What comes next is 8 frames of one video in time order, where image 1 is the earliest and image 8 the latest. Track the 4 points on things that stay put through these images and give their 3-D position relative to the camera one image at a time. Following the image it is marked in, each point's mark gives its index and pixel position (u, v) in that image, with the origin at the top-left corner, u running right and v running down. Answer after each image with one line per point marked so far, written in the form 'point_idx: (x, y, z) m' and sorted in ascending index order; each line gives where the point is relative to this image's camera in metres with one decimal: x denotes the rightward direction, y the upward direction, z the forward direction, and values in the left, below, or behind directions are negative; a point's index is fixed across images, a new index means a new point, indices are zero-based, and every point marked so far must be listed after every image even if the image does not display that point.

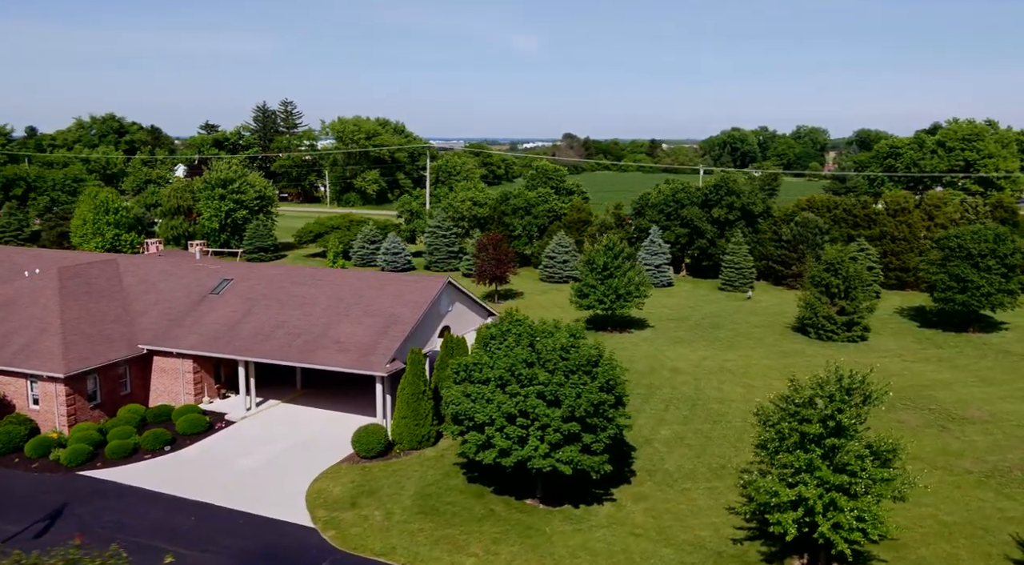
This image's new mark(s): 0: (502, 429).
0: (-0.2, -3.4, +18.9) m
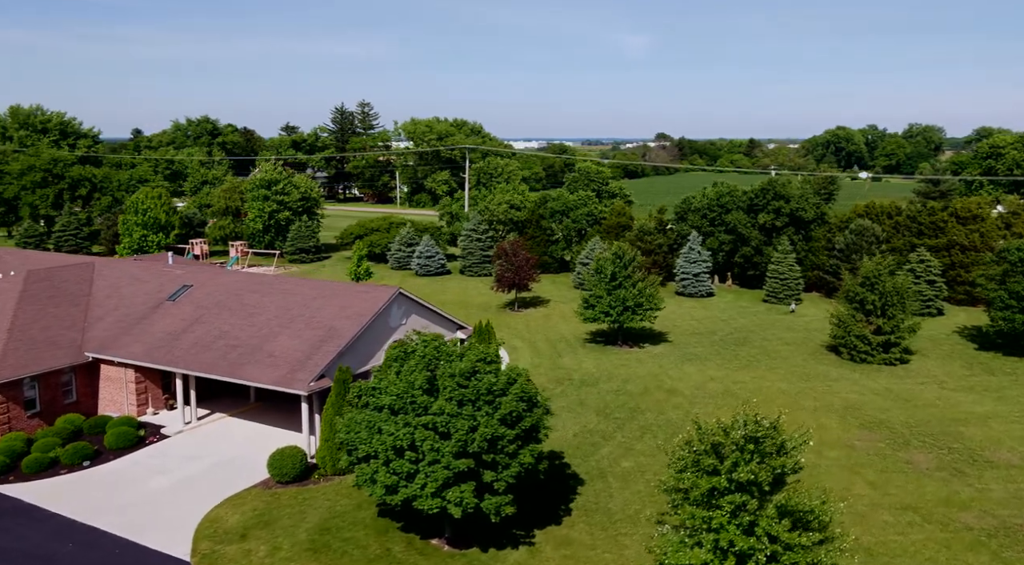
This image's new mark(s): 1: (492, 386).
0: (-2.6, -3.8, +17.2) m
1: (-0.5, -2.2, +17.7) m
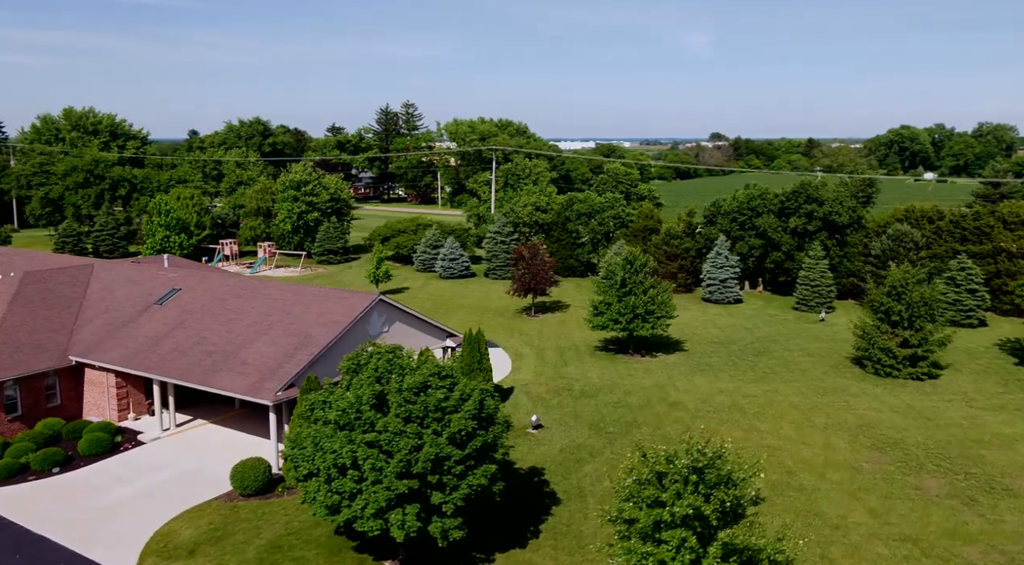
0: (-3.6, -4.0, +16.4) m
1: (-1.5, -2.5, +16.8) m
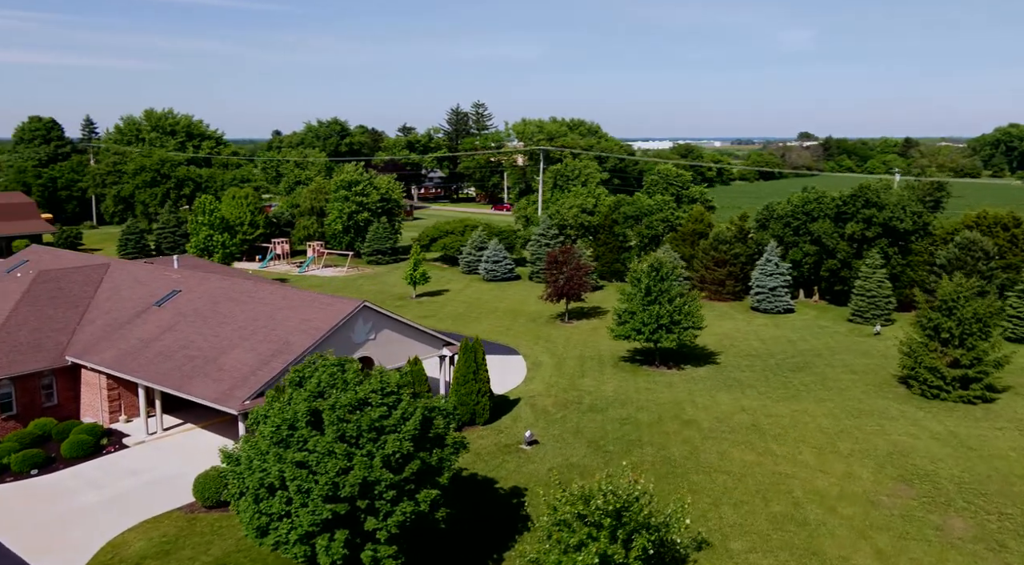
0: (-4.8, -4.2, +15.6) m
1: (-2.6, -2.7, +15.8) m
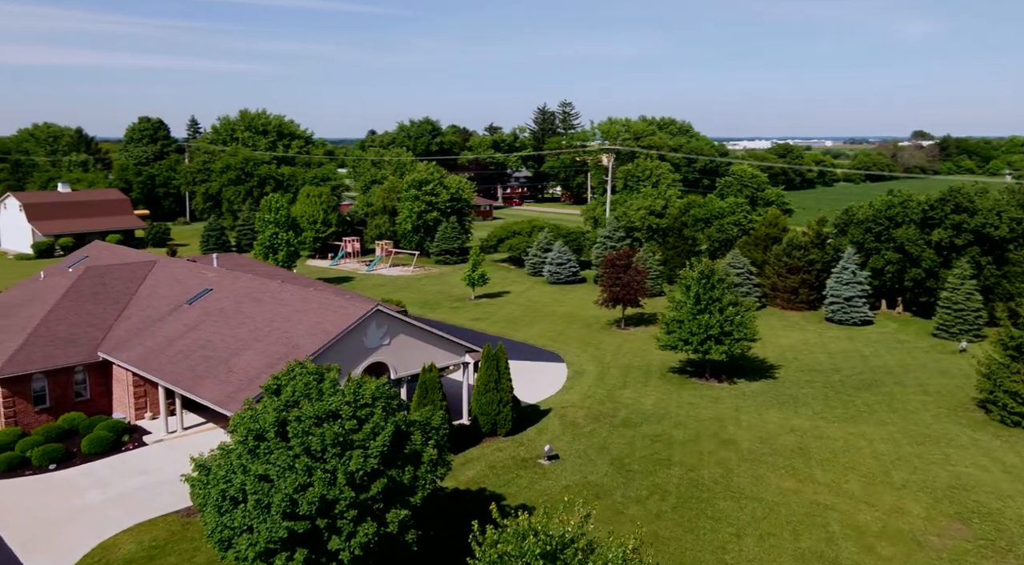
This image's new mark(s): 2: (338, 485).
0: (-5.4, -4.3, +15.1) m
1: (-3.1, -2.8, +15.0) m
2: (-3.1, -3.6, +14.5) m
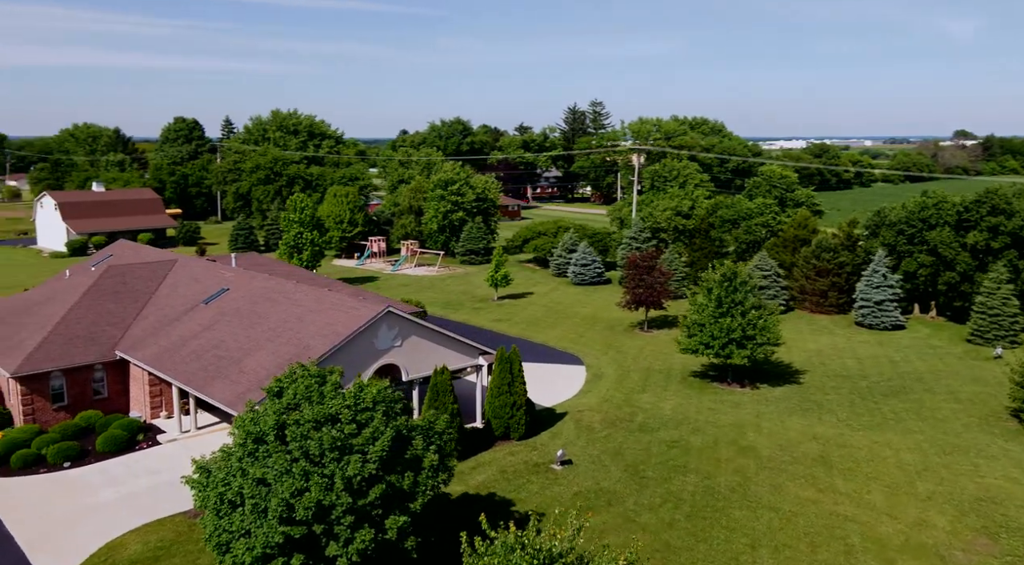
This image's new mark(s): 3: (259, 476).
0: (-5.3, -4.3, +15.0) m
1: (-3.1, -2.9, +14.8) m
2: (-3.1, -3.6, +14.3) m
3: (-4.5, -3.5, +14.7) m
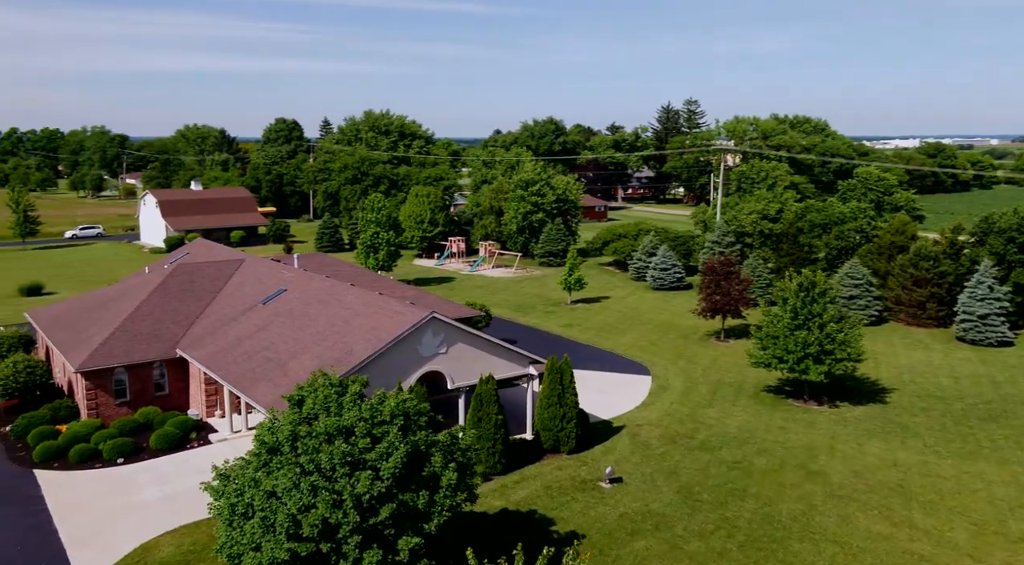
0: (-5.0, -4.4, +14.7) m
1: (-2.7, -3.0, +14.2) m
2: (-2.8, -3.8, +13.7) m
3: (-4.2, -3.6, +14.3) m
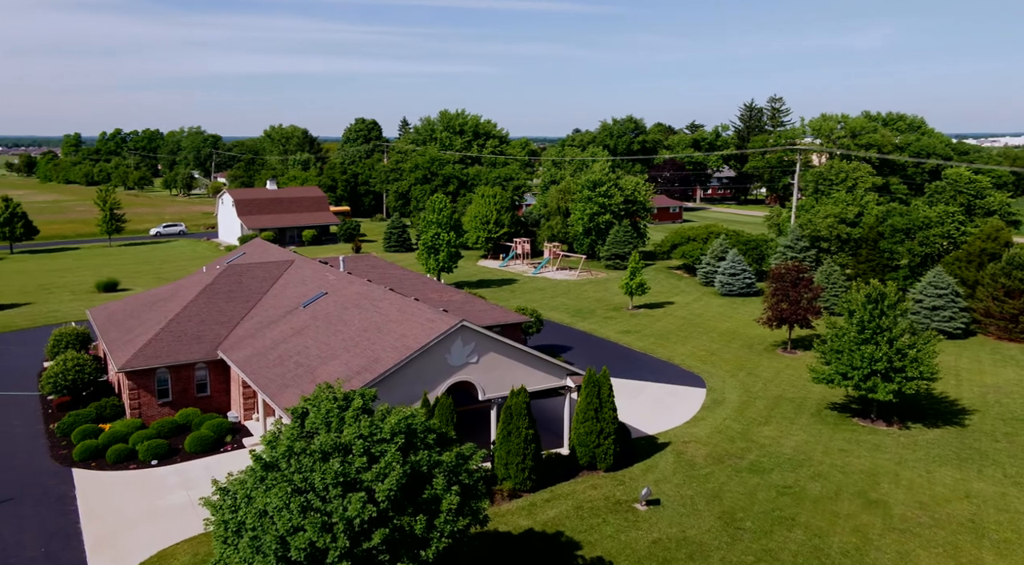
0: (-4.9, -4.5, +14.2) m
1: (-2.7, -3.2, +13.5) m
2: (-2.8, -4.0, +13.0) m
3: (-4.2, -3.7, +13.7) m
